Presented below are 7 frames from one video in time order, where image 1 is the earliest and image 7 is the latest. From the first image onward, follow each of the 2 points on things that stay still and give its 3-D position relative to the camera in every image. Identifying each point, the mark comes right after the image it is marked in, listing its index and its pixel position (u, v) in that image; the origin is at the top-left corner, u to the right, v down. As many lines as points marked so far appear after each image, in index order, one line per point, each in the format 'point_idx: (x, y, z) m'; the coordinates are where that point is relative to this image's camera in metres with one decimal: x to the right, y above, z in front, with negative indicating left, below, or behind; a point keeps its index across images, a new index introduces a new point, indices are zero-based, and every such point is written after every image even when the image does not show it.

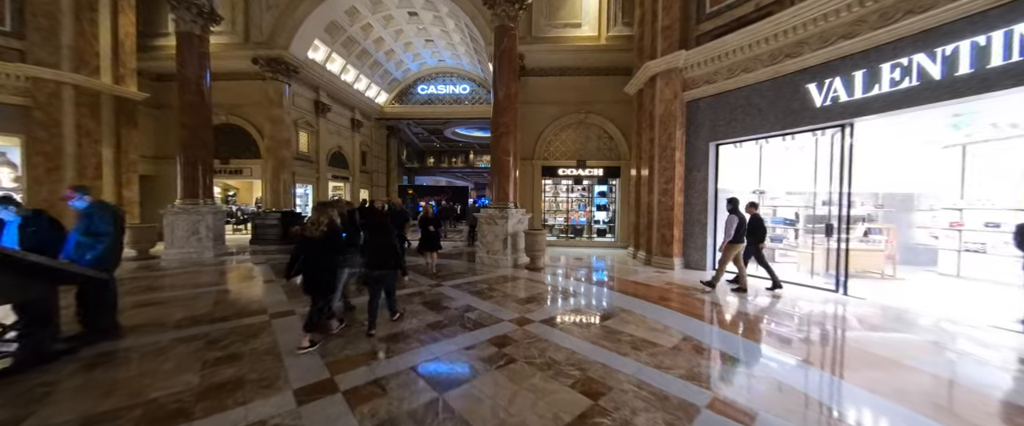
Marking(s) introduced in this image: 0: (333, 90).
0: (-7.9, +5.4, +13.8) m
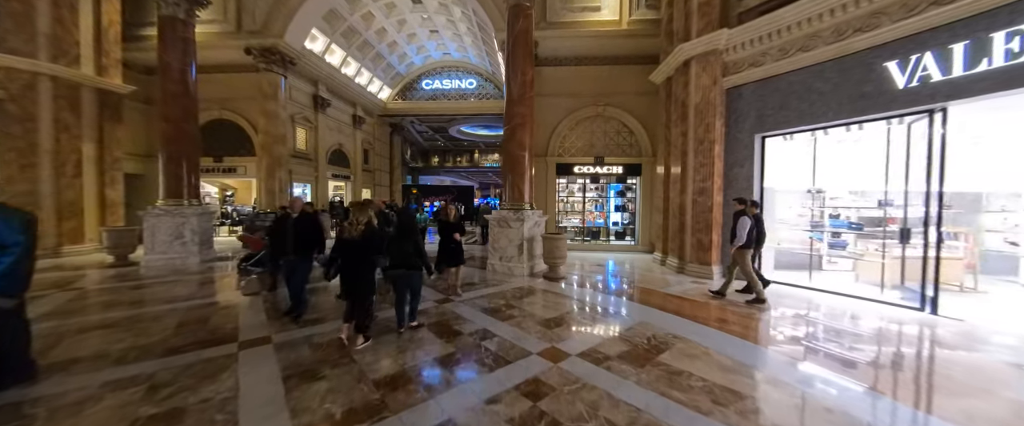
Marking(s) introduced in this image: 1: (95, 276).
0: (-7.5, +5.4, +13.1) m
1: (-8.7, -1.3, +6.5) m
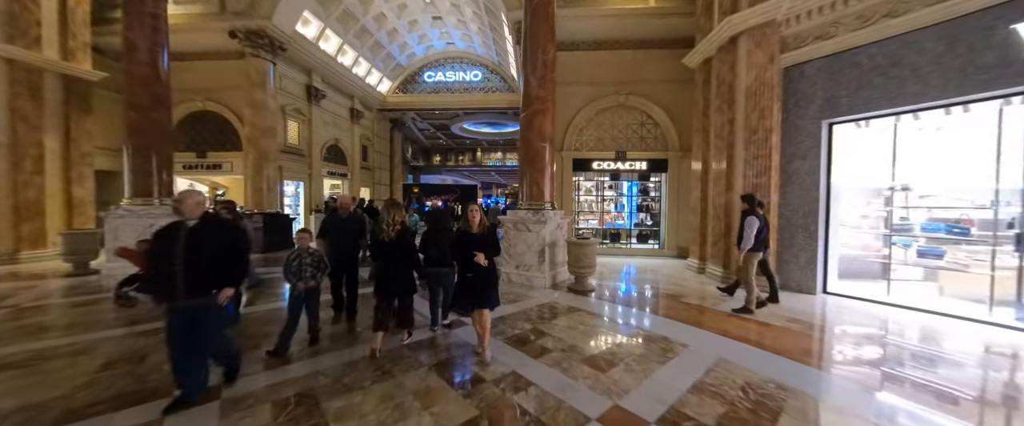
0: (-7.1, +5.3, +12.1) m
1: (-8.3, -1.3, +5.5) m
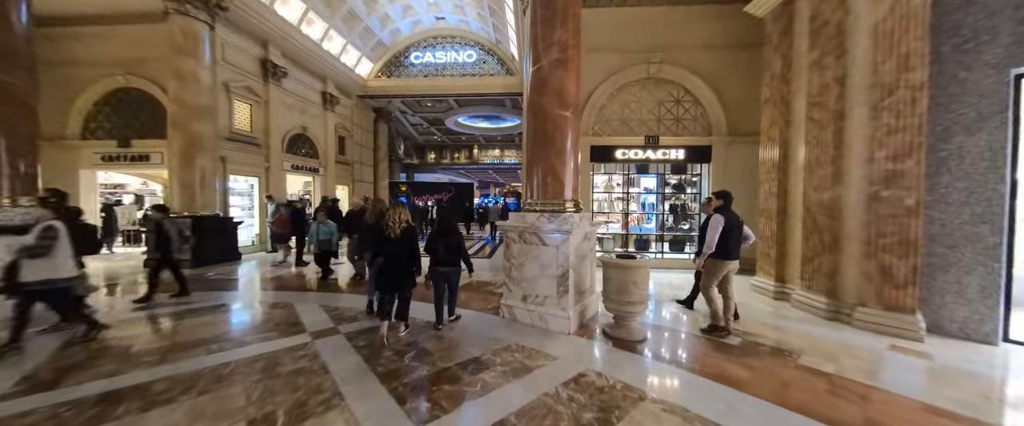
0: (-7.1, +5.3, +10.1) m
1: (-8.2, -1.4, +3.5) m
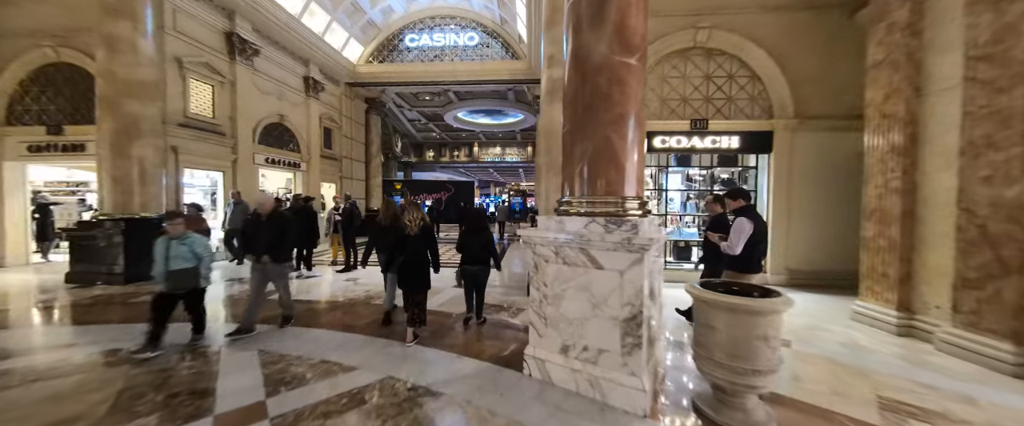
0: (-6.9, +5.3, +8.6) m
1: (-8.0, -1.4, +2.1) m
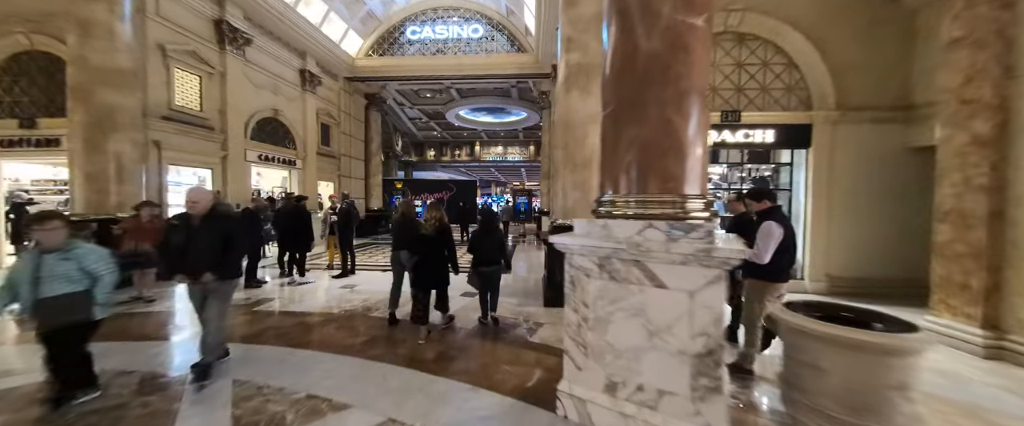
0: (-6.6, +5.2, +8.1) m
1: (-7.8, -1.4, +1.6) m
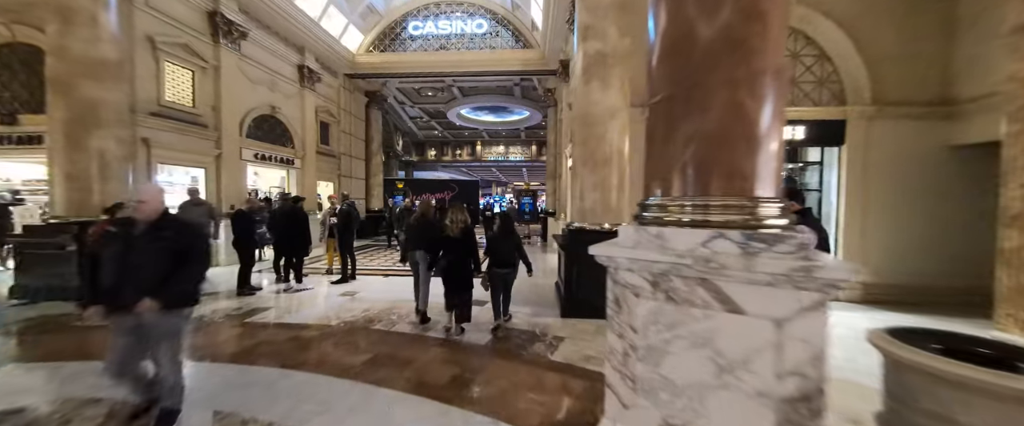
0: (-6.4, +5.2, +7.8) m
1: (-7.6, -1.5, +1.2) m
